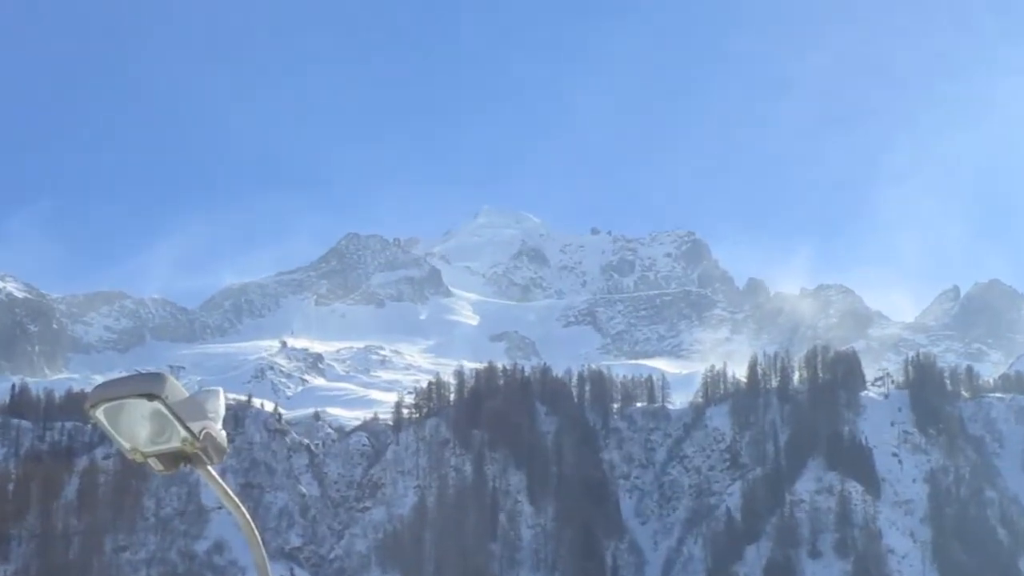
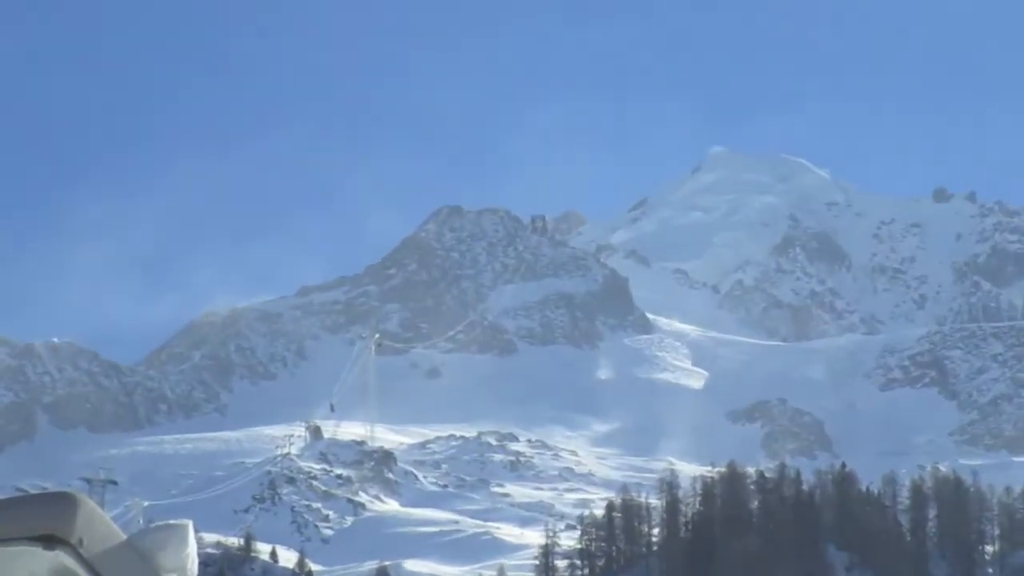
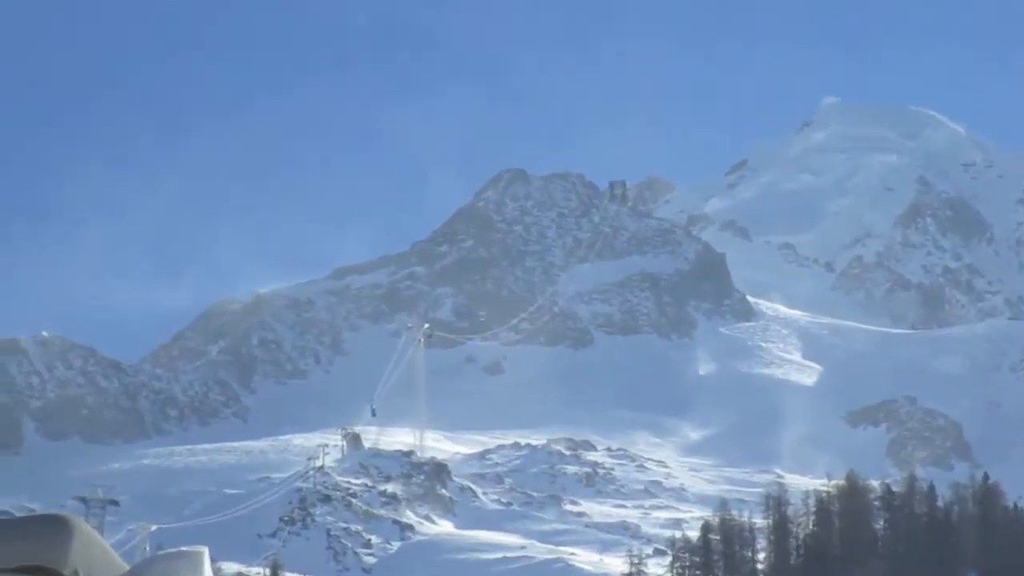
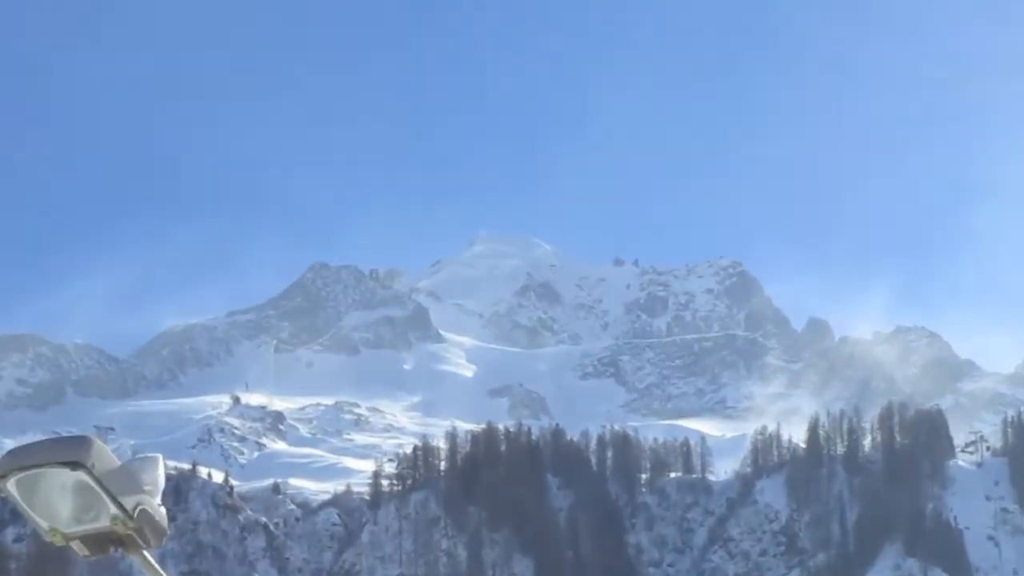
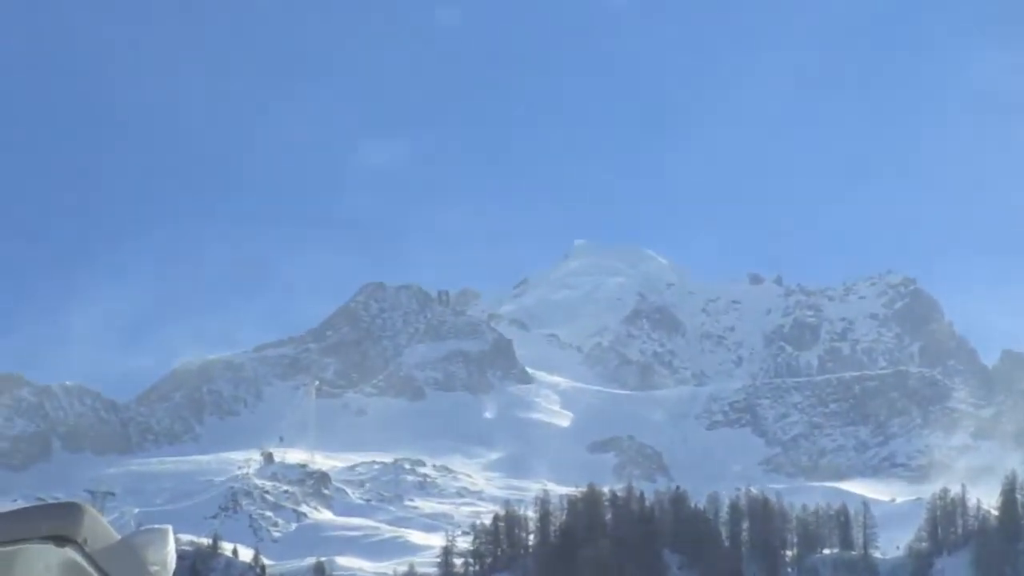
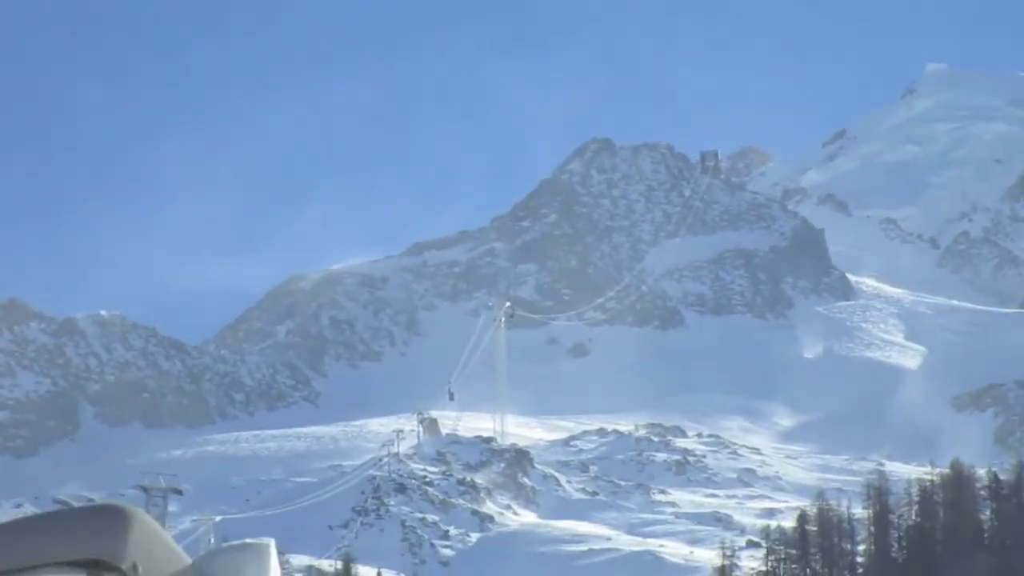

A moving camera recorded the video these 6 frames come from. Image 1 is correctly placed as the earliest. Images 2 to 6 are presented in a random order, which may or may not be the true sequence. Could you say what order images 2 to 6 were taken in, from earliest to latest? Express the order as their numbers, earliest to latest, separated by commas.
4, 5, 2, 3, 6
